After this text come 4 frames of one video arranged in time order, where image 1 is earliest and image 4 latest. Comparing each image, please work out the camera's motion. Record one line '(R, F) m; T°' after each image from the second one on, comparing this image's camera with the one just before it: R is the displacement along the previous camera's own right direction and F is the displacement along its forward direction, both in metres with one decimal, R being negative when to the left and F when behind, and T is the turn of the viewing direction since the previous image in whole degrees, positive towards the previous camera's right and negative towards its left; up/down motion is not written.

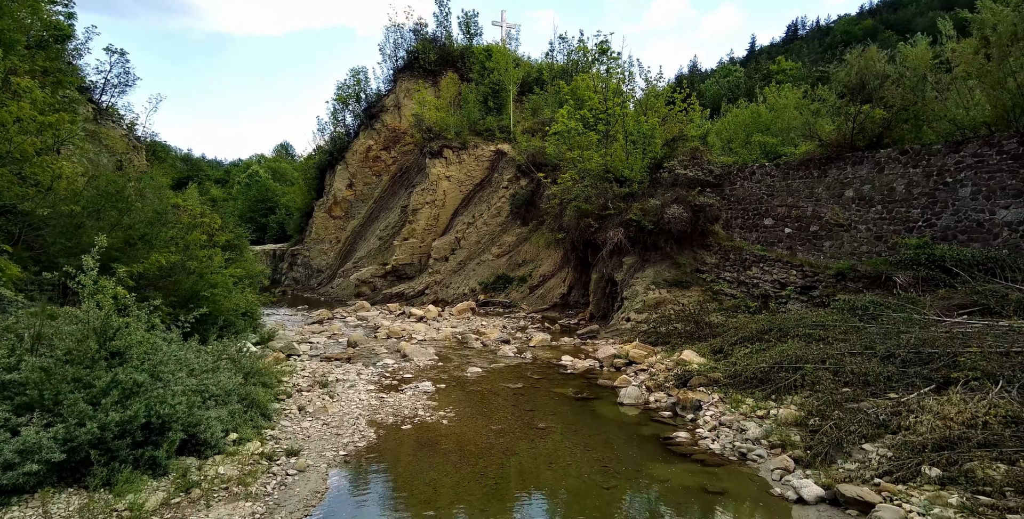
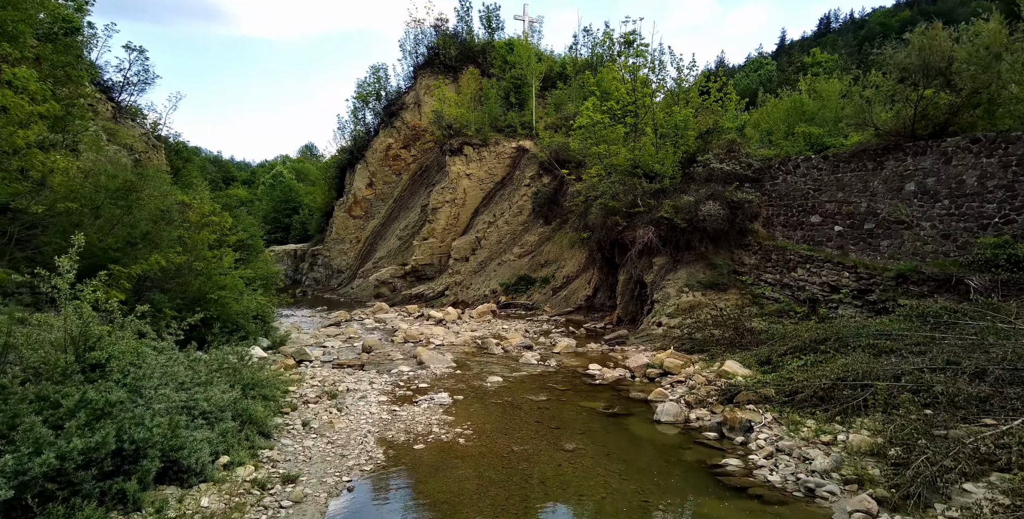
(0.0, +0.9) m; -2°
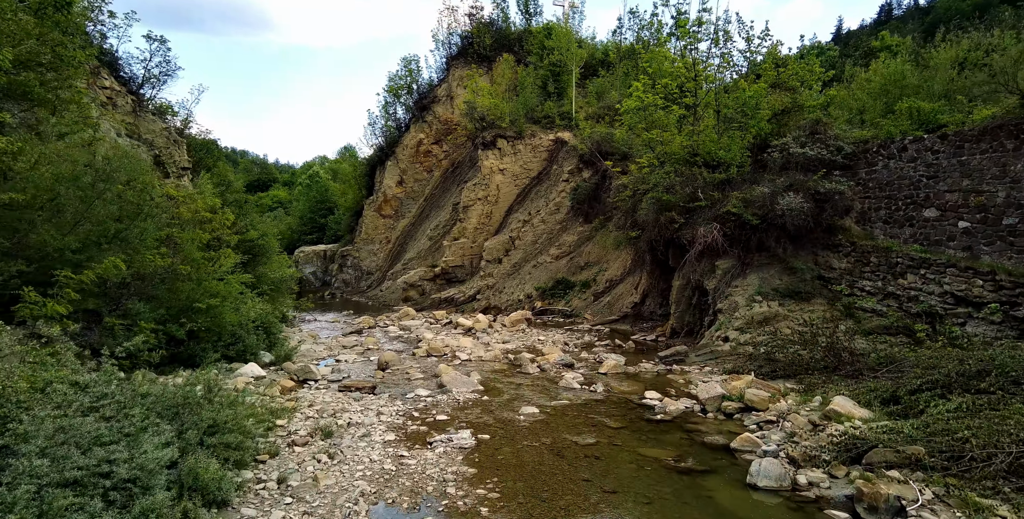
(-0.1, +2.2) m; -3°
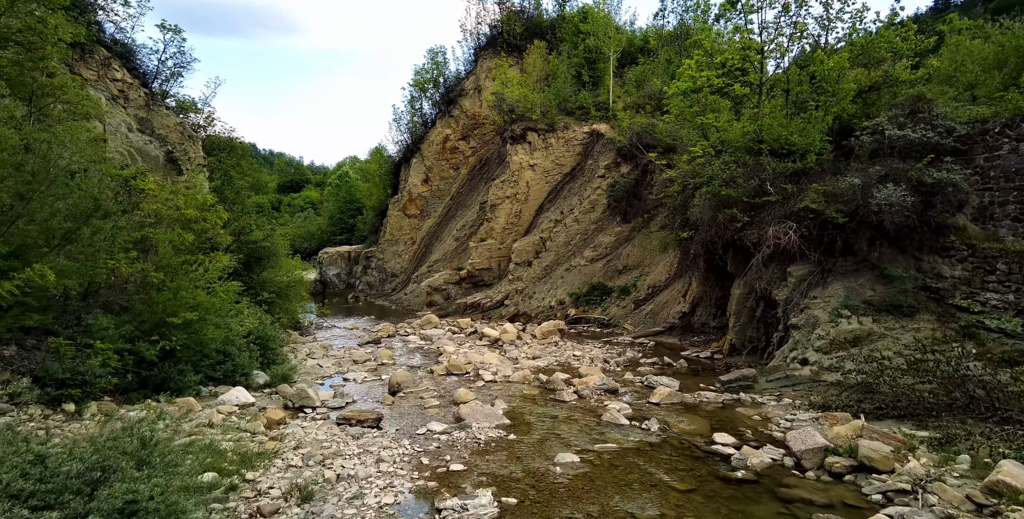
(-0.1, +2.0) m; -3°
